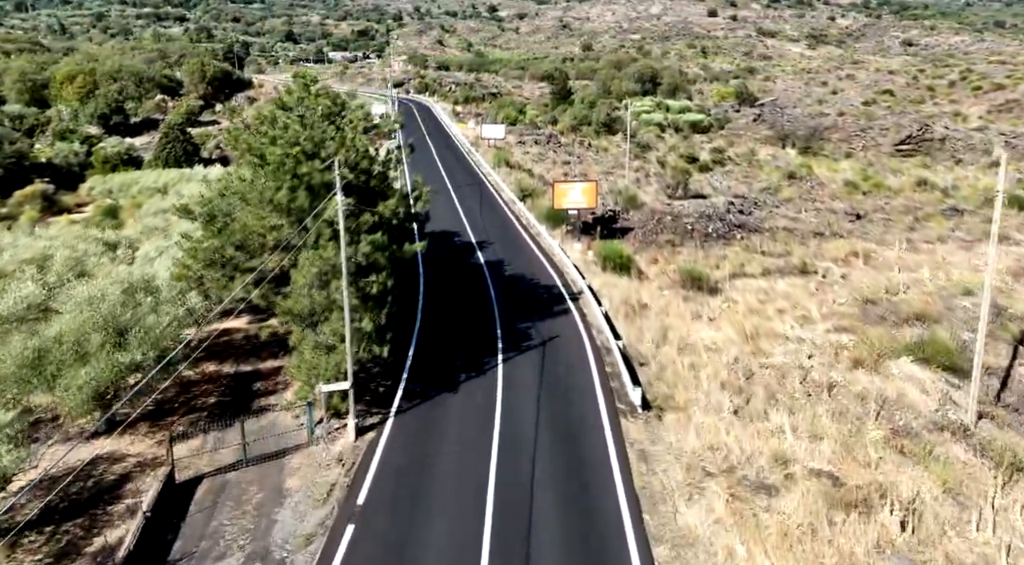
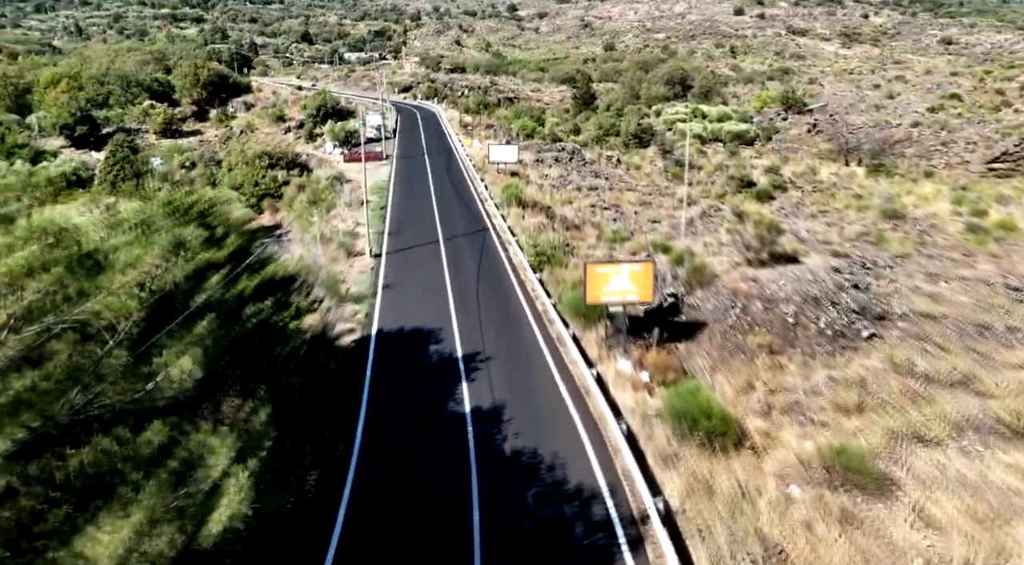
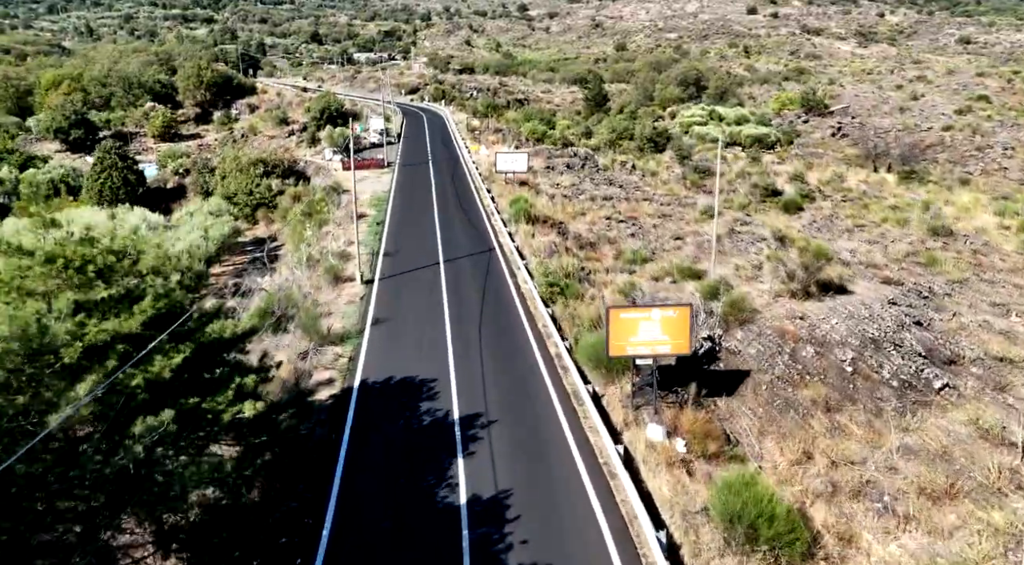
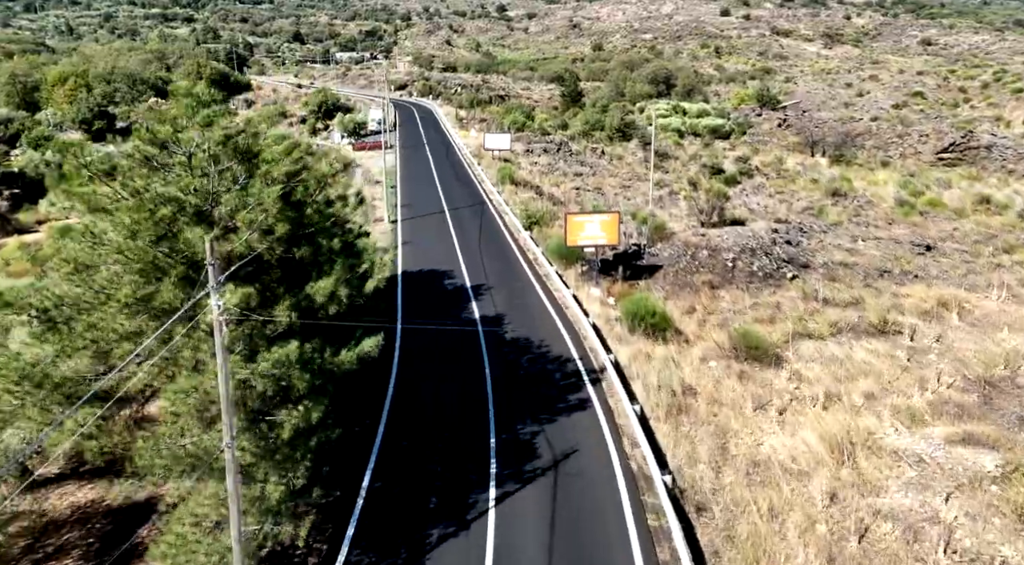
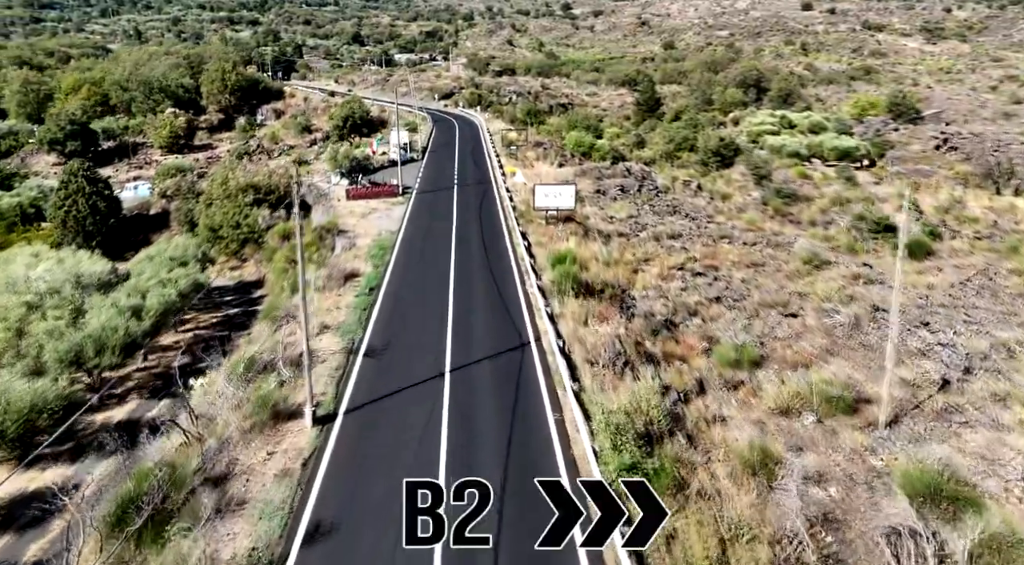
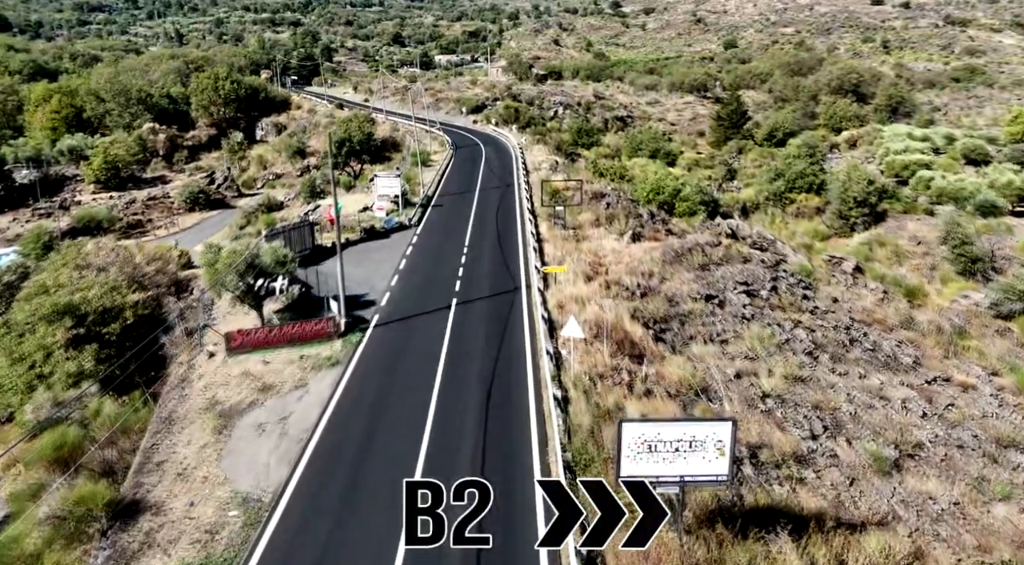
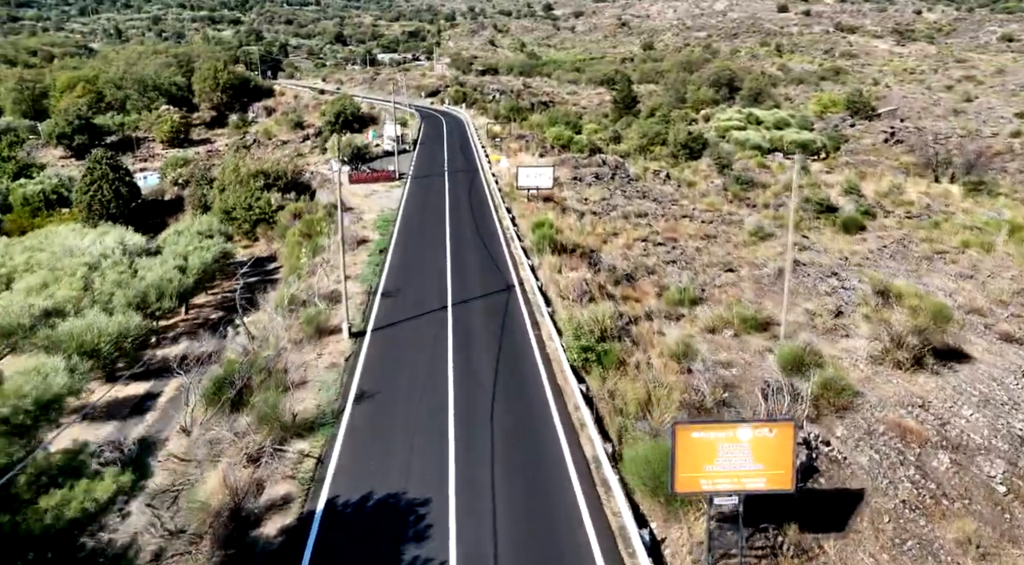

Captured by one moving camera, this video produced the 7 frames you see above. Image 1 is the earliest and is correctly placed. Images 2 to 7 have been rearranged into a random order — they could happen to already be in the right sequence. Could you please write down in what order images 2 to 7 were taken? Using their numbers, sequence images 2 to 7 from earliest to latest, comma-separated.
4, 2, 3, 7, 5, 6
